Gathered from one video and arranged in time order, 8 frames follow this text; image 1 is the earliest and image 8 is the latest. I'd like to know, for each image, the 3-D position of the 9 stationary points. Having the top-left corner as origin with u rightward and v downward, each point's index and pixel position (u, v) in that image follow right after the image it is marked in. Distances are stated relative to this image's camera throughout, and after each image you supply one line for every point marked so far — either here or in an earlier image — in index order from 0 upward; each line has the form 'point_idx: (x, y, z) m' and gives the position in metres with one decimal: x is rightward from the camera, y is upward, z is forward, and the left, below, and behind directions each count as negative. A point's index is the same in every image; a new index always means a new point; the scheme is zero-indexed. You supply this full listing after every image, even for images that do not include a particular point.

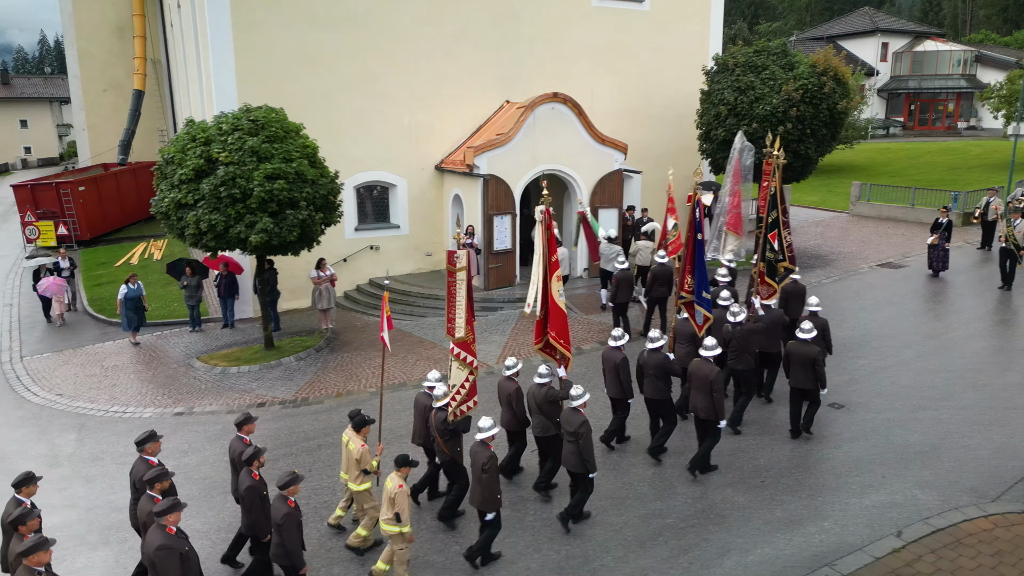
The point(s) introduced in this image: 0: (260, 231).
0: (-4.1, +0.9, +11.7) m
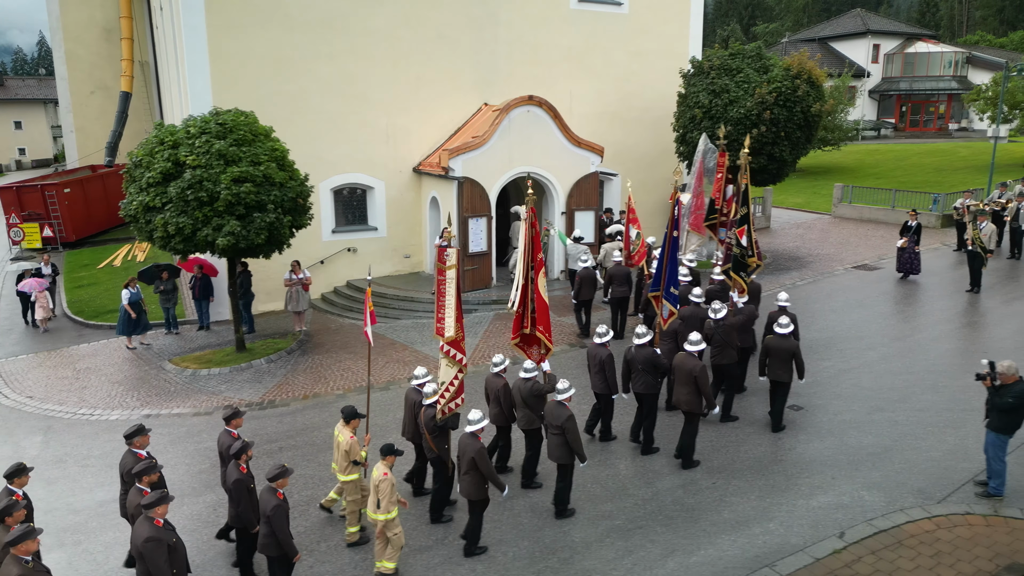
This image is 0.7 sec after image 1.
0: (-4.6, +0.9, +11.8) m
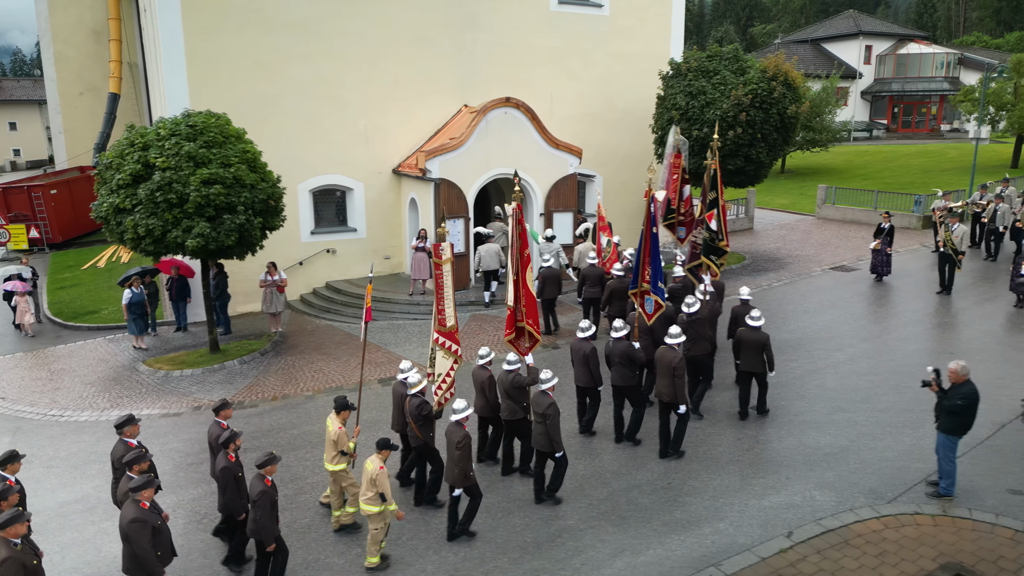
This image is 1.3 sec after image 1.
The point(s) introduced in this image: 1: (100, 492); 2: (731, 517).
0: (-5.1, +0.9, +11.8) m
1: (-5.3, -2.6, +9.4) m
2: (+2.4, -2.5, +7.9) m
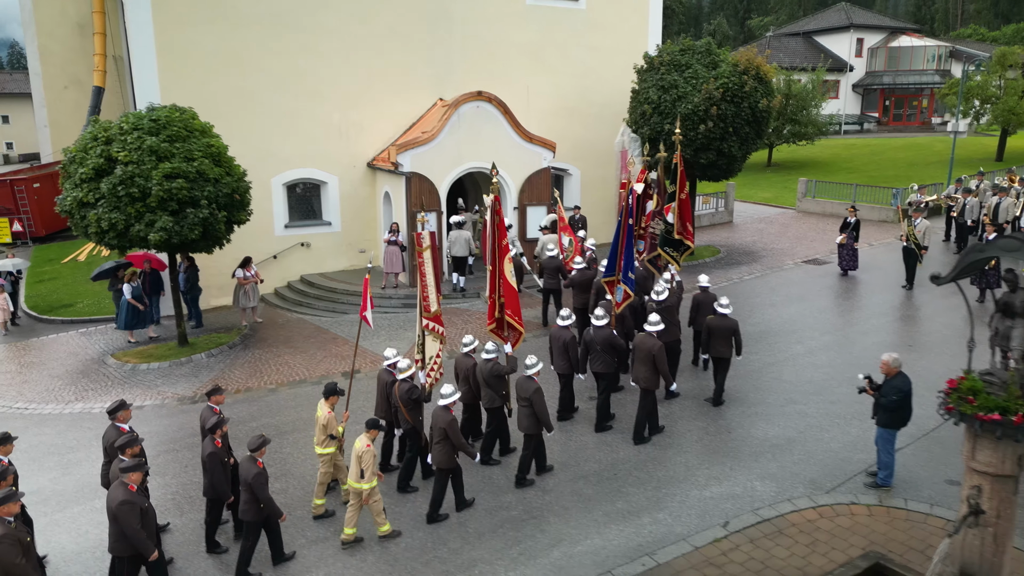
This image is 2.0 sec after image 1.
0: (-5.8, +1.0, +11.9) m
1: (-6.0, -2.6, +9.5) m
2: (+1.7, -2.4, +8.0) m
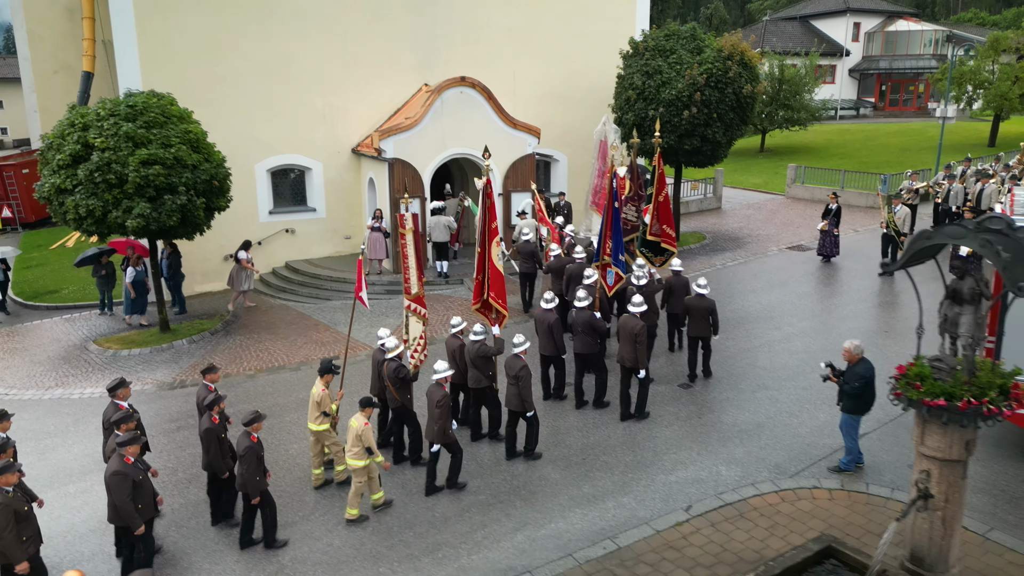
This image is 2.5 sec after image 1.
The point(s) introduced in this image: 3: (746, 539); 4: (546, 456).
0: (-6.1, +1.2, +11.9) m
1: (-6.3, -2.4, +9.6) m
2: (+1.4, -2.3, +8.1) m
3: (+2.3, -2.5, +7.2) m
4: (+0.4, -2.1, +9.1) m
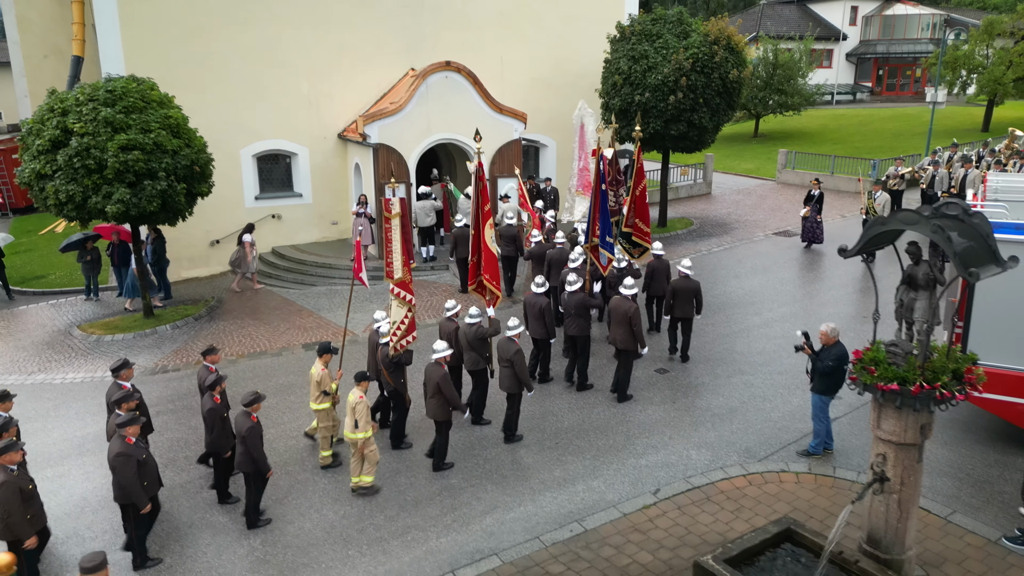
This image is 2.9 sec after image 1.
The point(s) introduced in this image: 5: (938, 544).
0: (-6.5, +1.4, +11.9) m
1: (-6.7, -2.2, +9.6) m
2: (+1.1, -2.1, +8.2) m
3: (+2.0, -2.3, +7.3) m
4: (+0.1, -1.9, +9.2) m
5: (+3.9, -2.4, +6.7) m
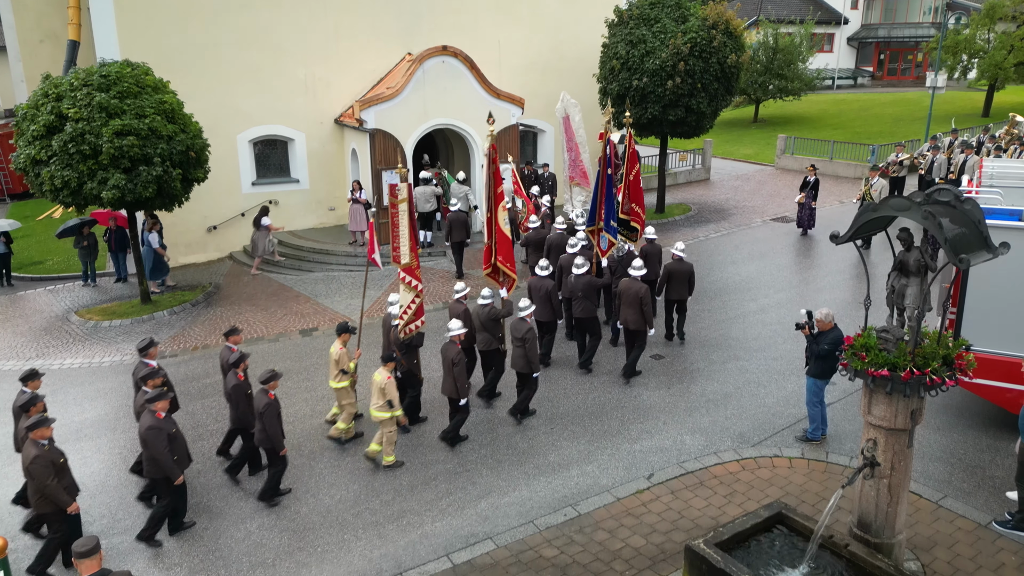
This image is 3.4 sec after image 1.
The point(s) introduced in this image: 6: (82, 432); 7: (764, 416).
0: (-6.5, +1.6, +11.9) m
1: (-6.7, -2.0, +9.7) m
2: (+1.0, -2.0, +8.2) m
3: (+1.9, -2.2, +7.3) m
4: (+0.1, -1.7, +9.2) m
5: (+3.9, -2.2, +6.8) m
6: (-5.8, -1.9, +9.8) m
7: (+3.1, -1.6, +9.0) m
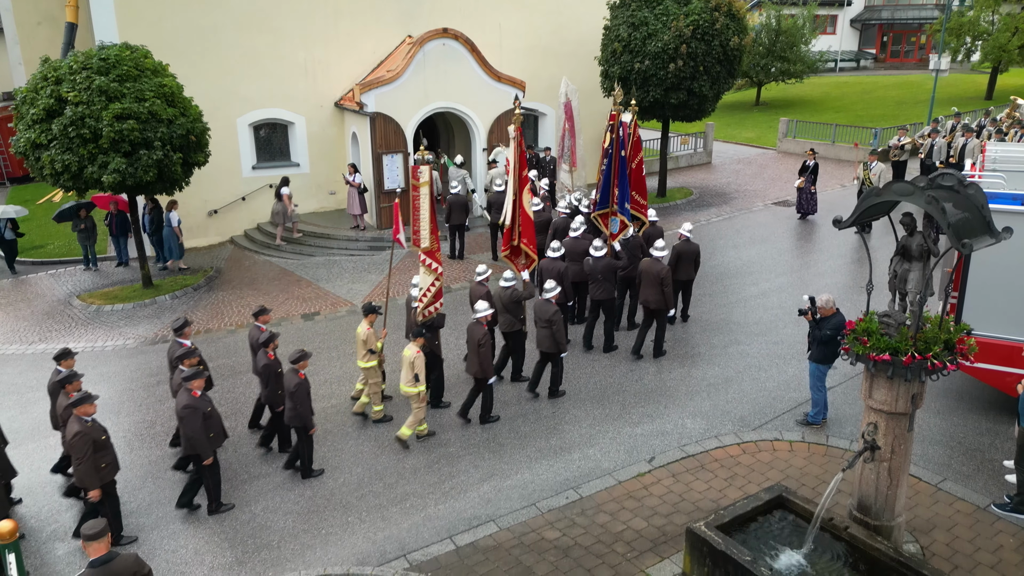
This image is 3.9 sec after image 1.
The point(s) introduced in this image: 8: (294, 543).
0: (-6.5, +1.9, +11.8) m
1: (-6.7, -1.8, +9.7) m
2: (+1.0, -1.8, +8.3) m
3: (+2.0, -2.1, +7.4) m
4: (+0.1, -1.6, +9.3) m
5: (+3.9, -2.1, +6.8) m
6: (-5.8, -1.7, +9.9) m
7: (+3.1, -1.4, +9.0) m
8: (-2.1, -2.4, +6.9) m
